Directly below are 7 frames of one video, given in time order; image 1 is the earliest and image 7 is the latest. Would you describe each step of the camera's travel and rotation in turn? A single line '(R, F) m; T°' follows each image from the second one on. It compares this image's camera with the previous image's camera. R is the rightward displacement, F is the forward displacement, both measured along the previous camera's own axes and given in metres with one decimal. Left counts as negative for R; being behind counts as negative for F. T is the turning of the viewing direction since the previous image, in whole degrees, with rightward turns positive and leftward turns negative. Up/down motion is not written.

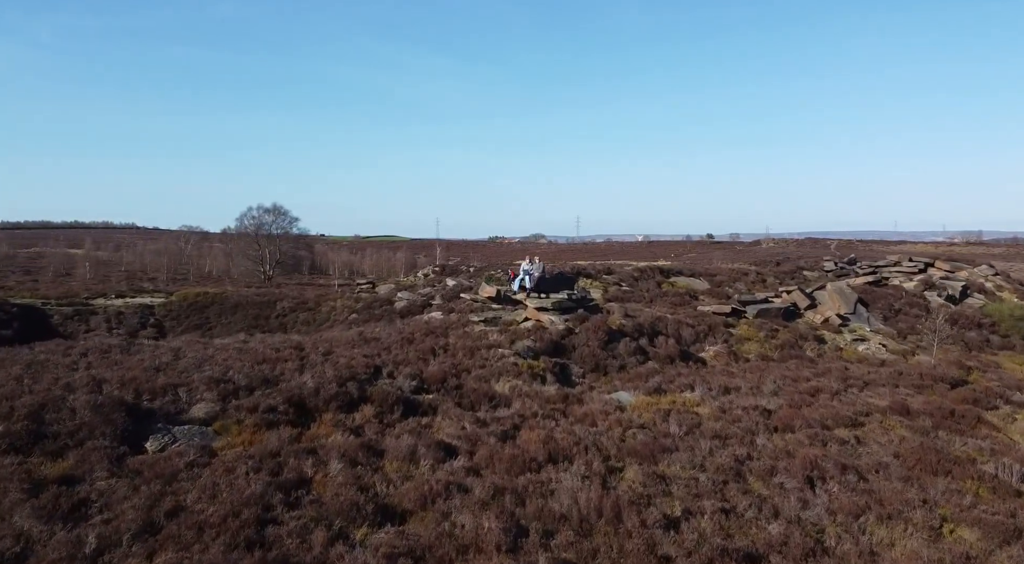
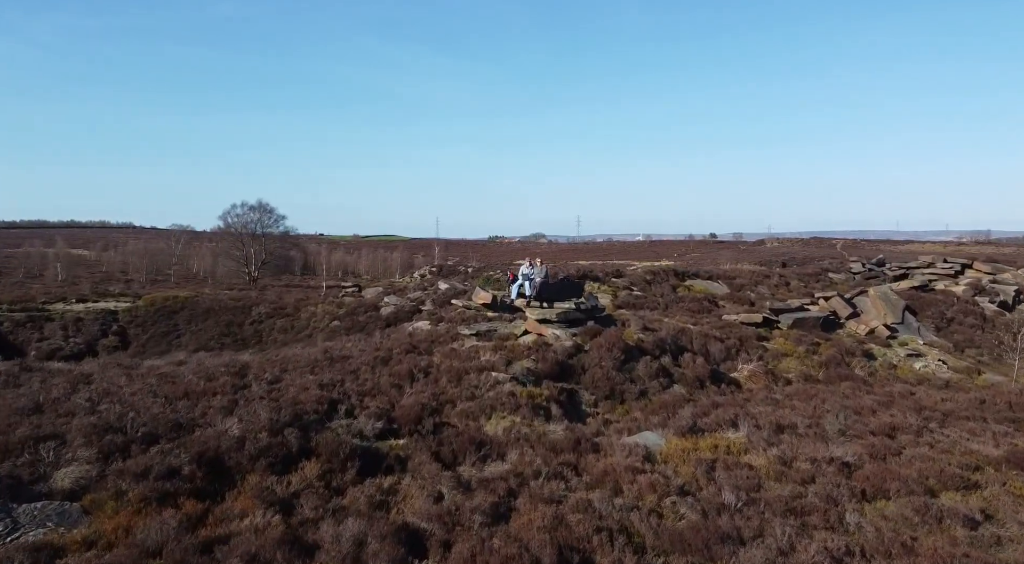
(+0.1, +4.4) m; 0°
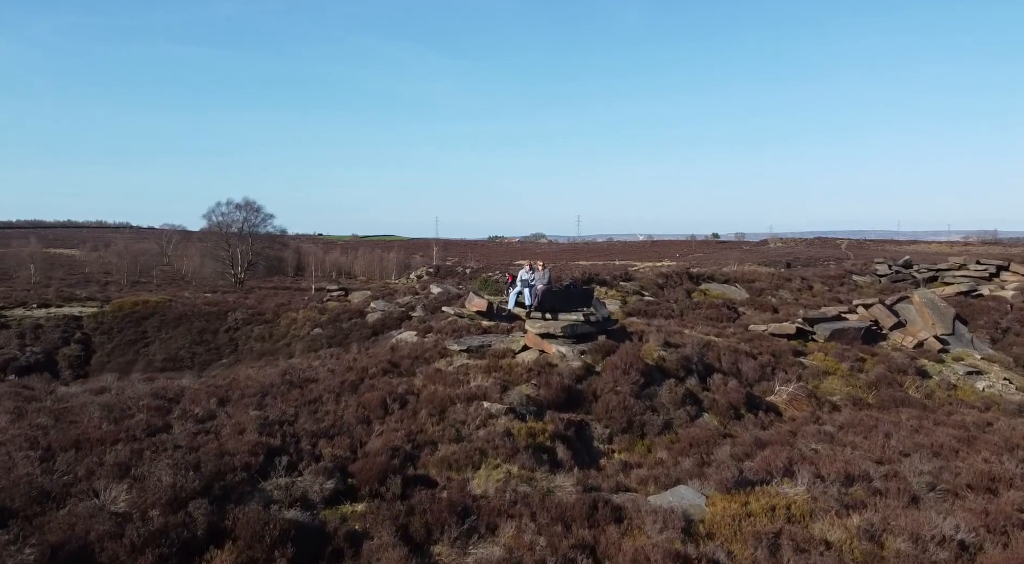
(+0.1, +3.6) m; 0°
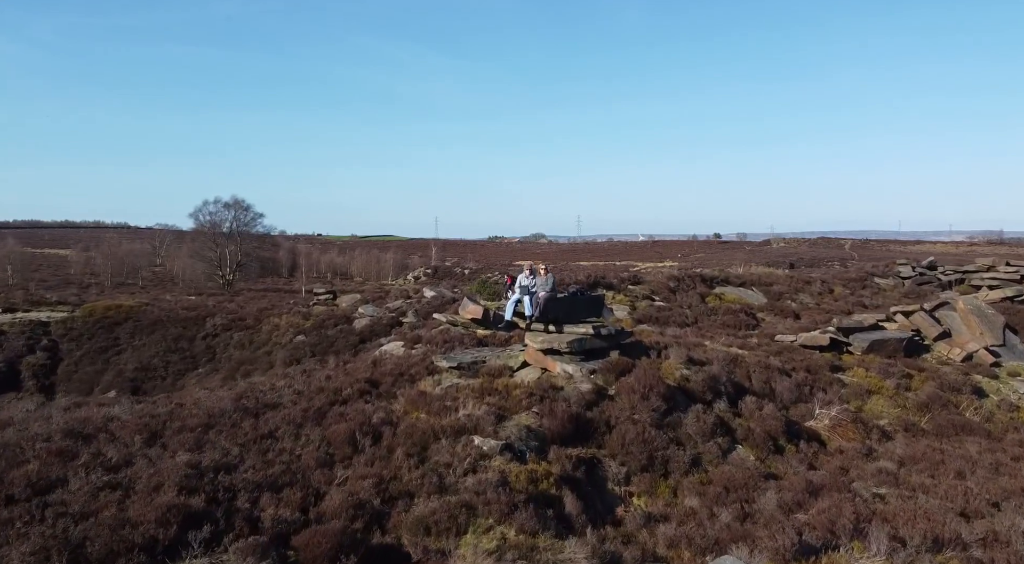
(0.0, +2.8) m; 0°
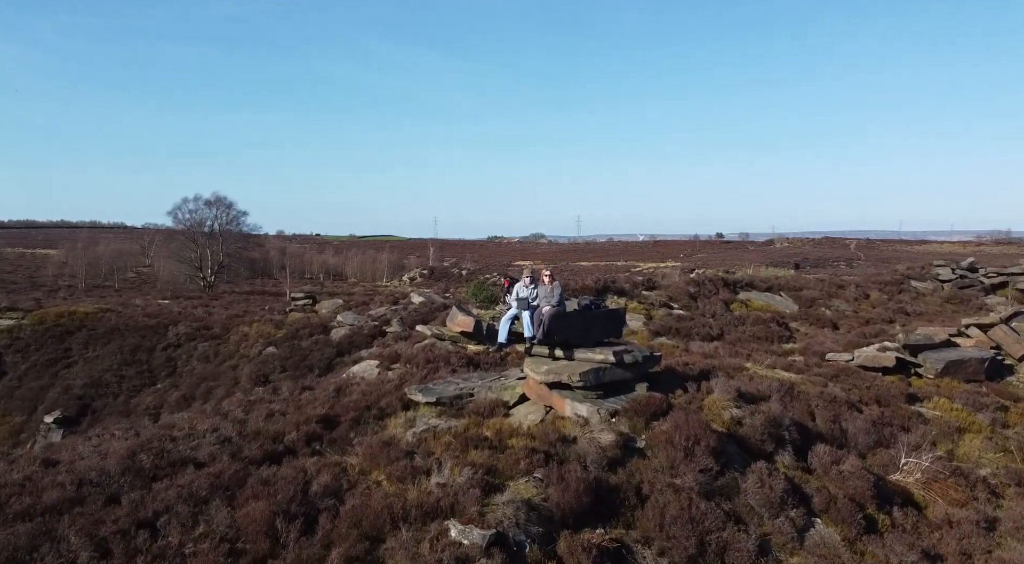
(+0.1, +4.1) m; 0°
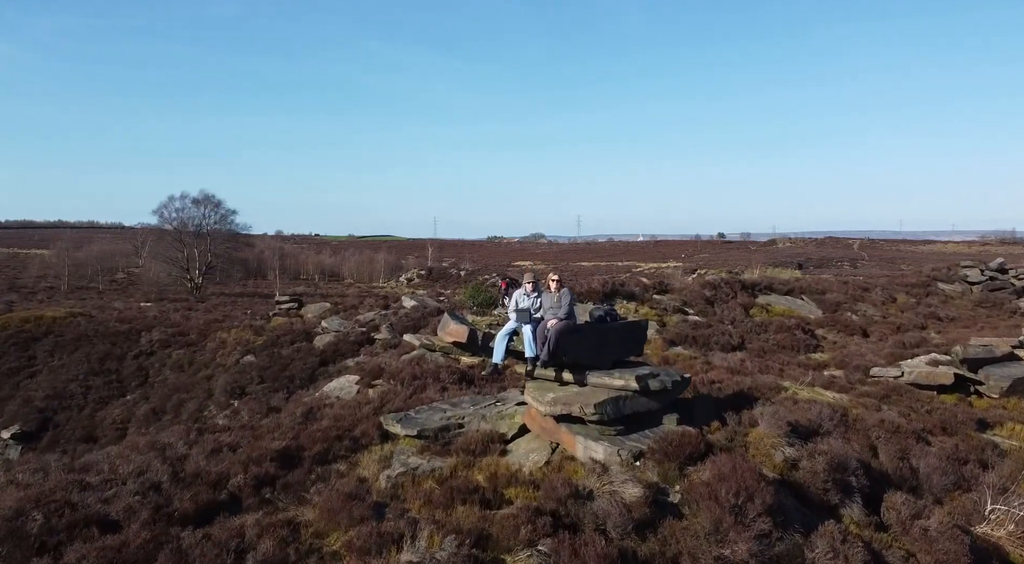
(0.0, +2.5) m; 0°
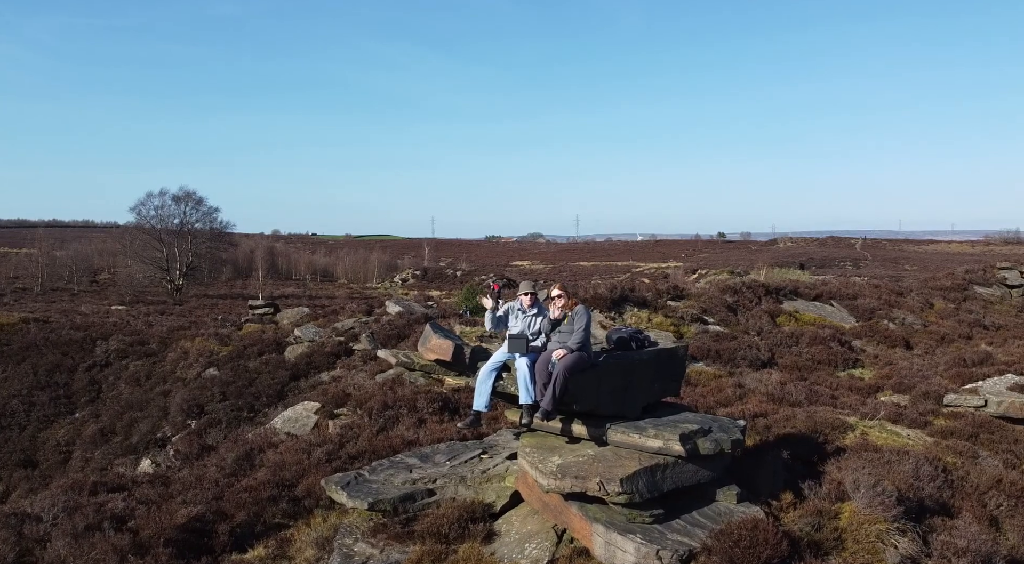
(+0.1, +3.2) m; 0°
